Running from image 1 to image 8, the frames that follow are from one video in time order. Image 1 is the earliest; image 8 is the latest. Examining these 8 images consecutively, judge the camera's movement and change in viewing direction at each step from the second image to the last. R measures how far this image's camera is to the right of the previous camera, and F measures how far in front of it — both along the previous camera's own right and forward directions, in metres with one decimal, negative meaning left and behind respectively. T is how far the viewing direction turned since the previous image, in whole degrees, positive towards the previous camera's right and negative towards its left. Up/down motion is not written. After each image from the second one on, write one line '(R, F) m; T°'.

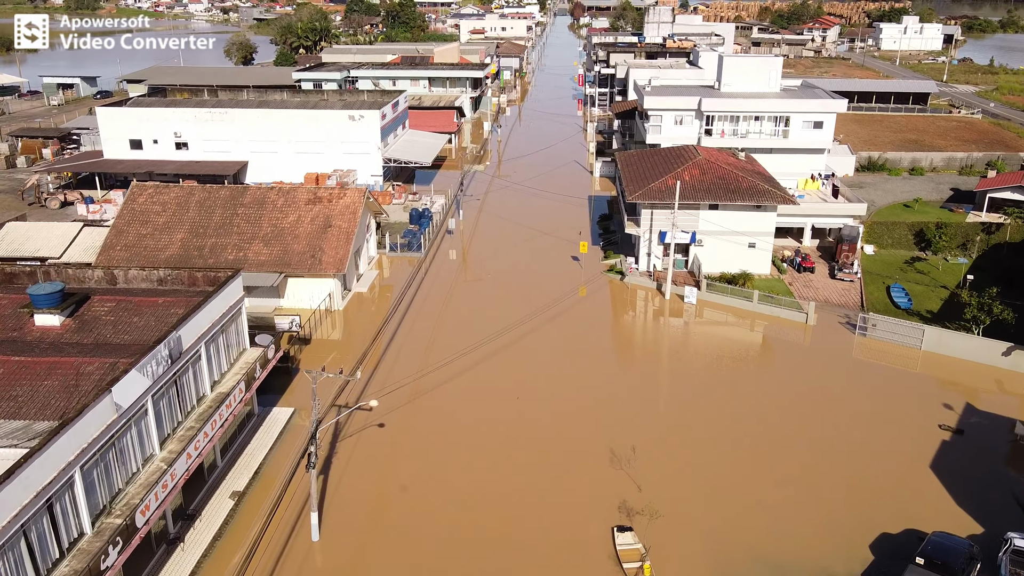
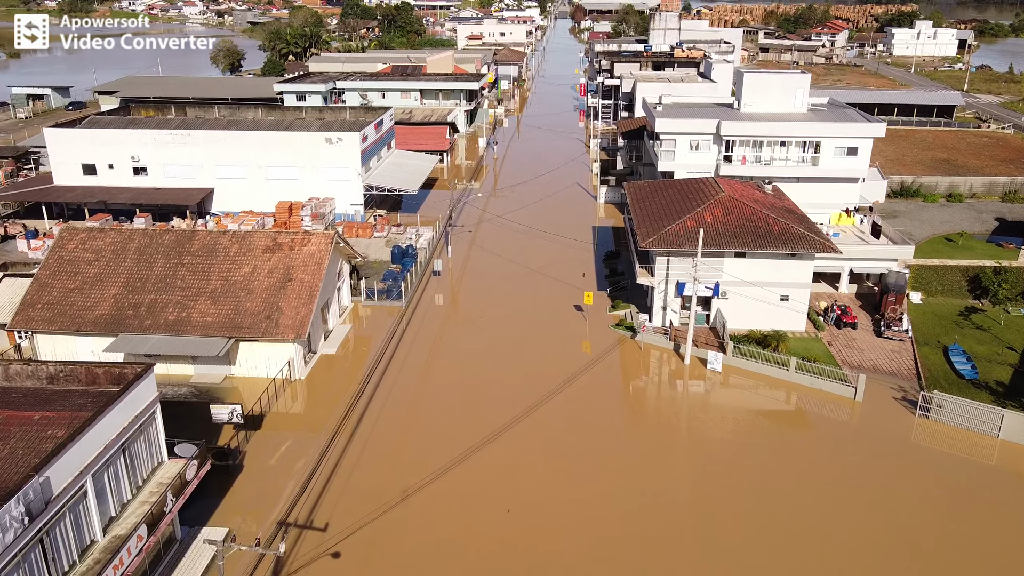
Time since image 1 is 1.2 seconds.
(+0.2, +4.5) m; 0°
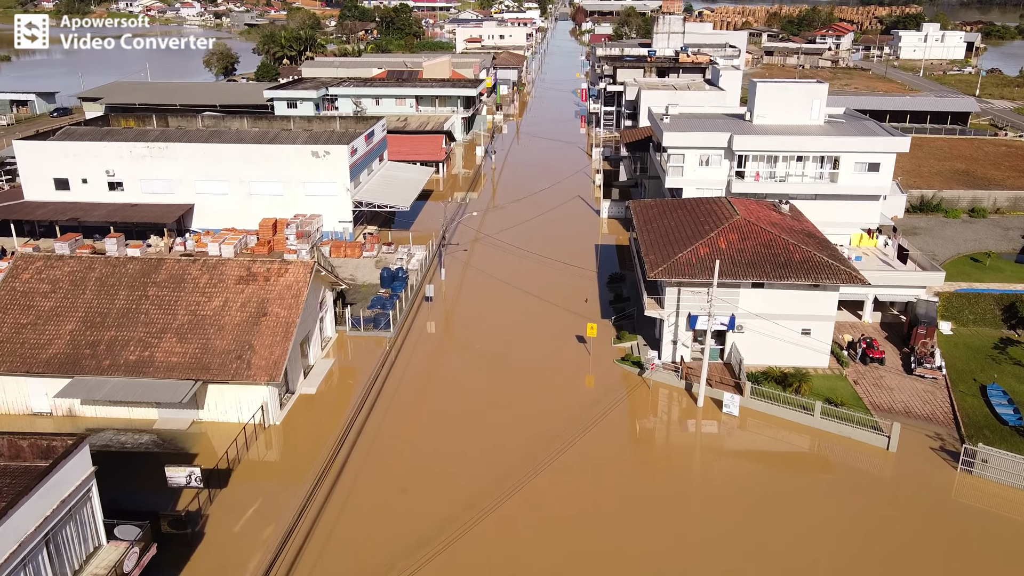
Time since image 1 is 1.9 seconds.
(+0.1, +2.3) m; 0°
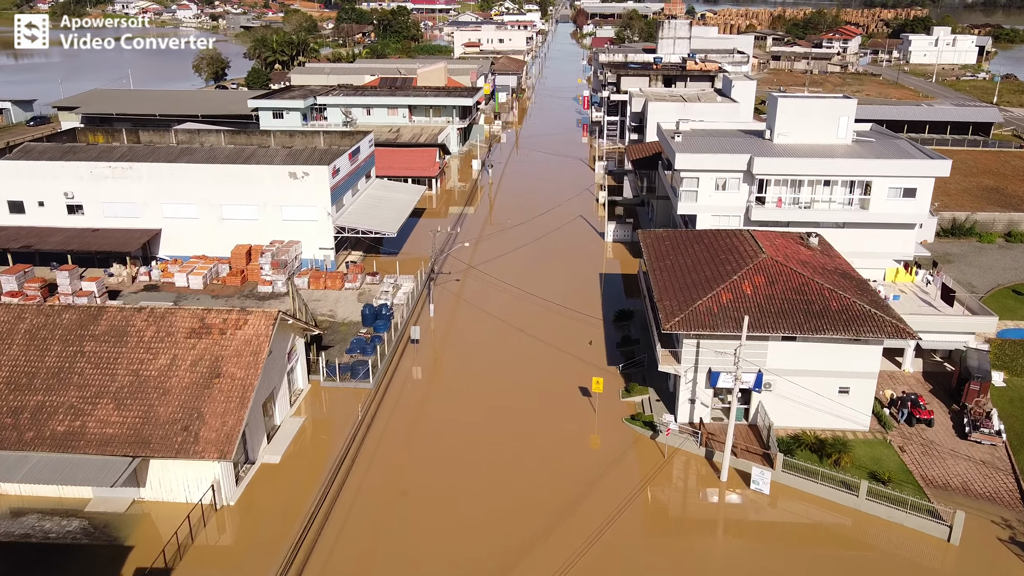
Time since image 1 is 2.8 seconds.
(+0.2, +3.2) m; 0°
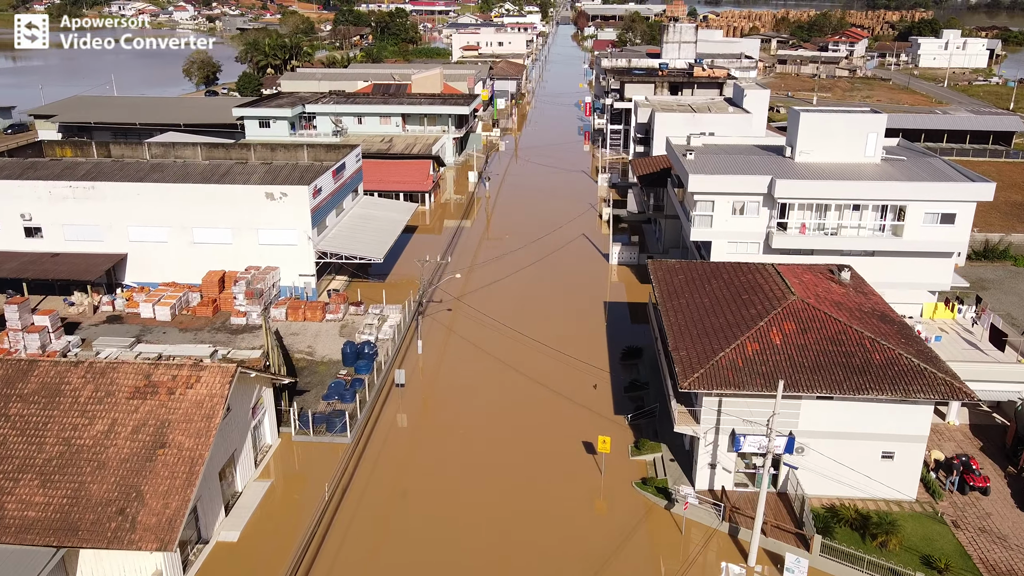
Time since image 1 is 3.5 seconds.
(+0.1, +2.8) m; 0°
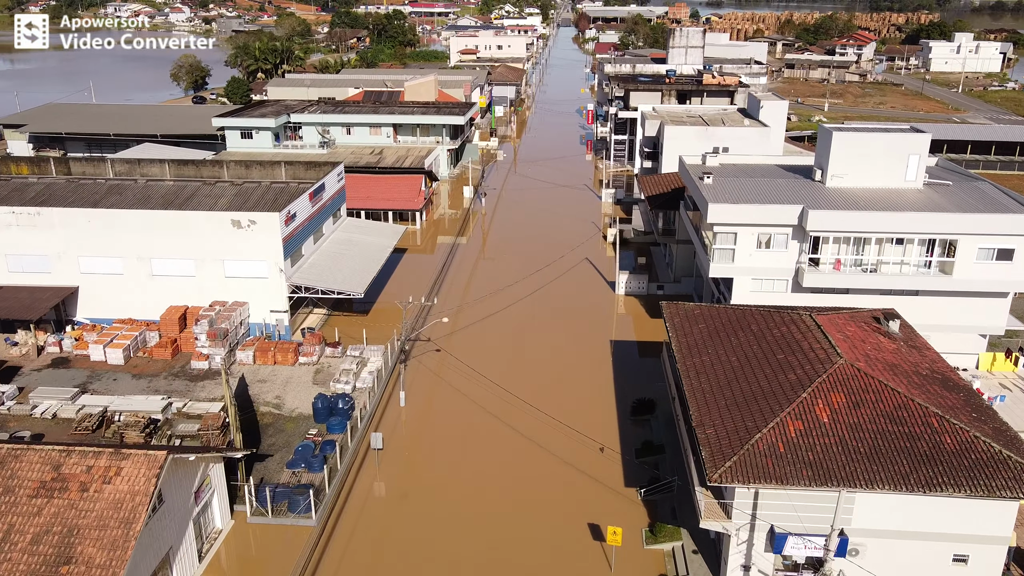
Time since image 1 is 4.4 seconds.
(+0.2, +3.3) m; 0°
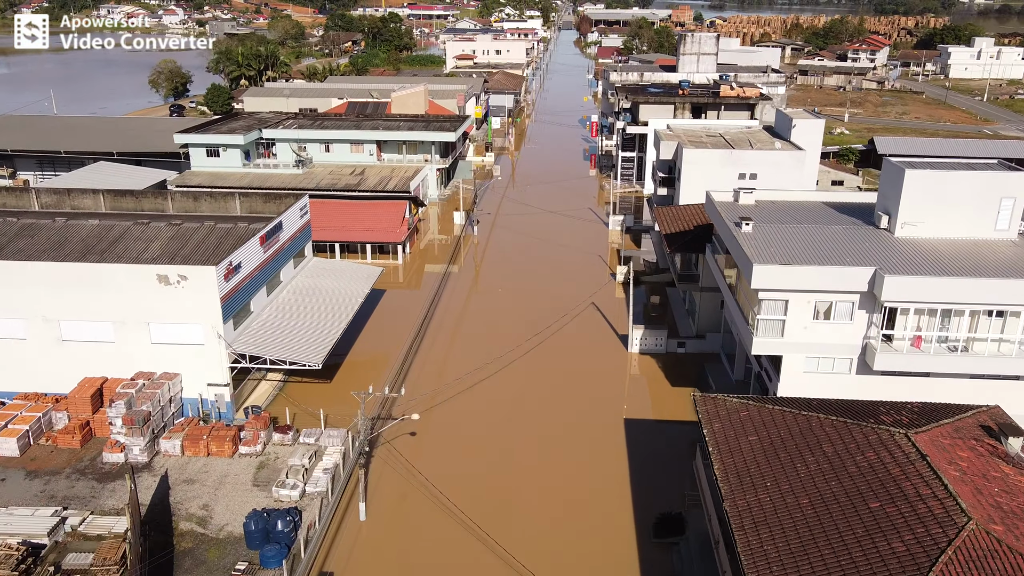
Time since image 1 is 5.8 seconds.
(+0.3, +5.3) m; 0°
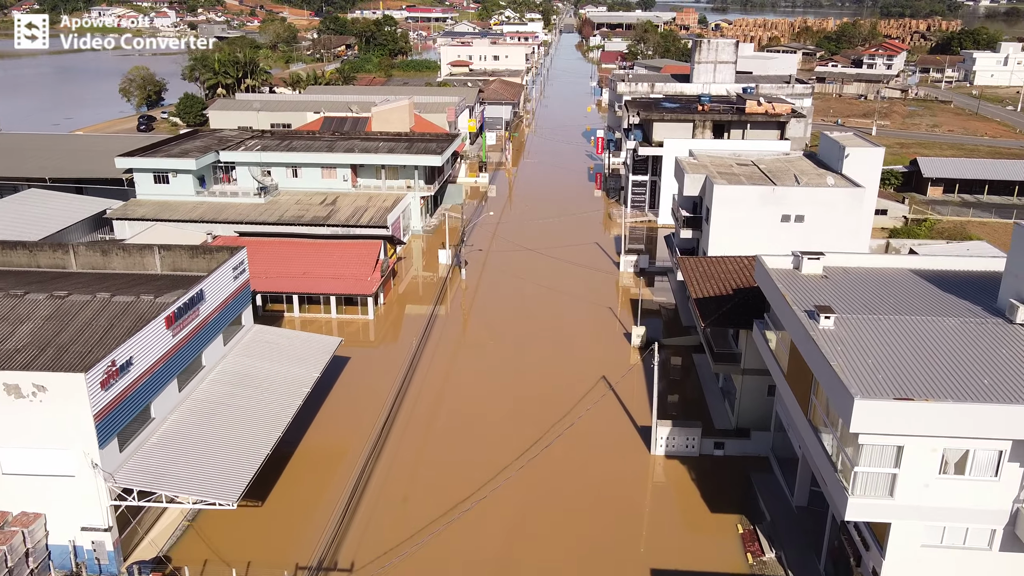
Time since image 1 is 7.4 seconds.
(+0.3, +6.3) m; 0°
